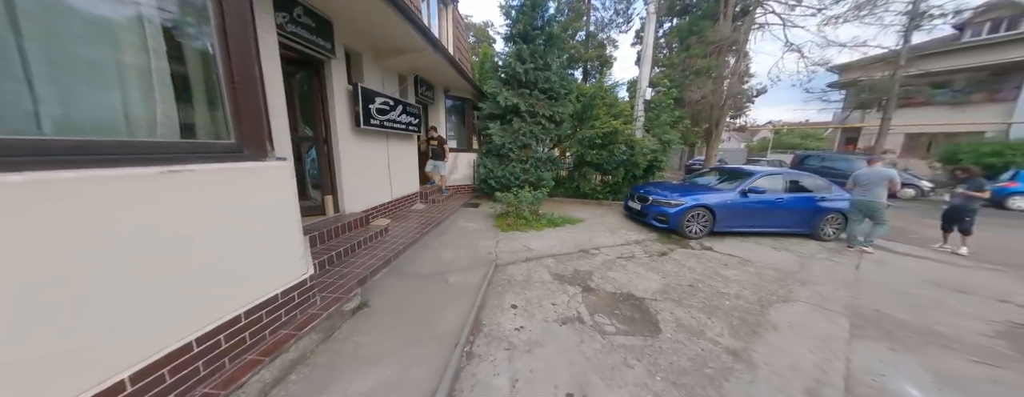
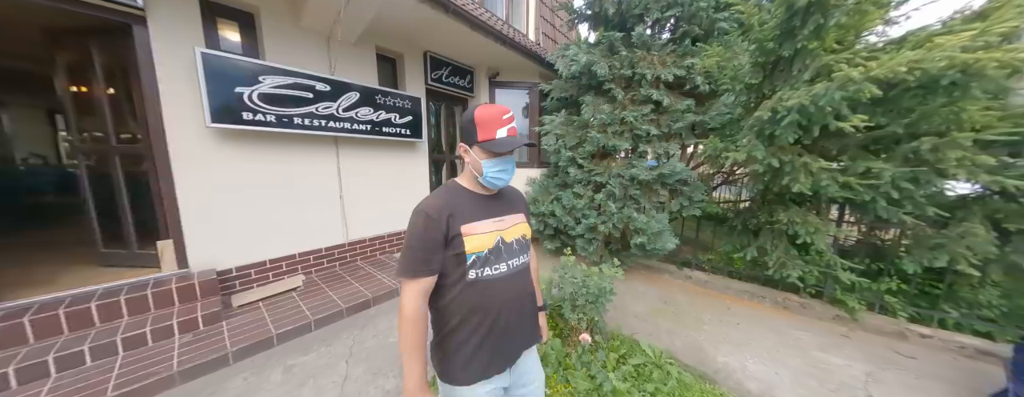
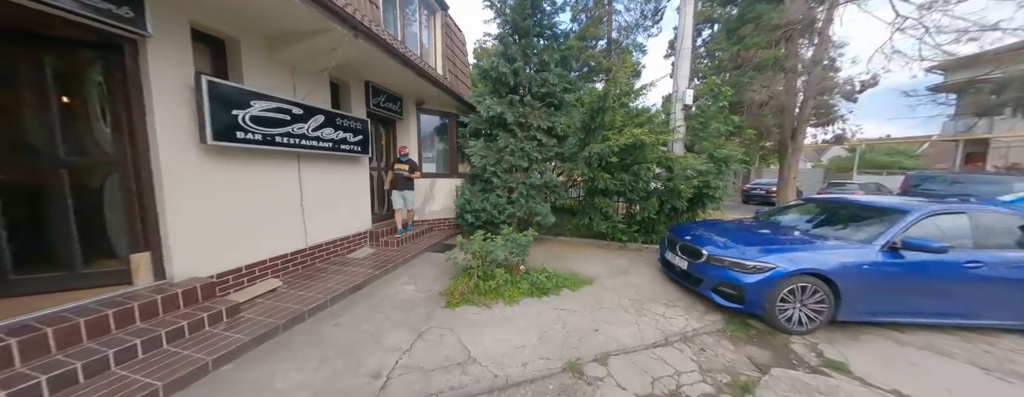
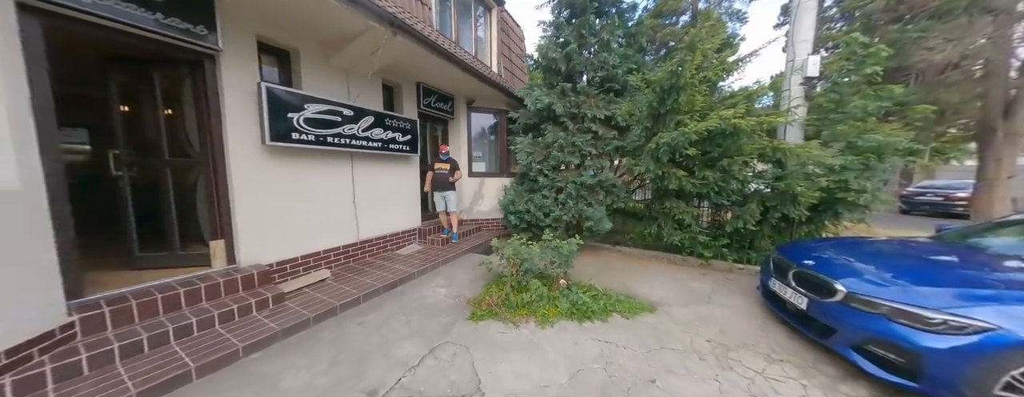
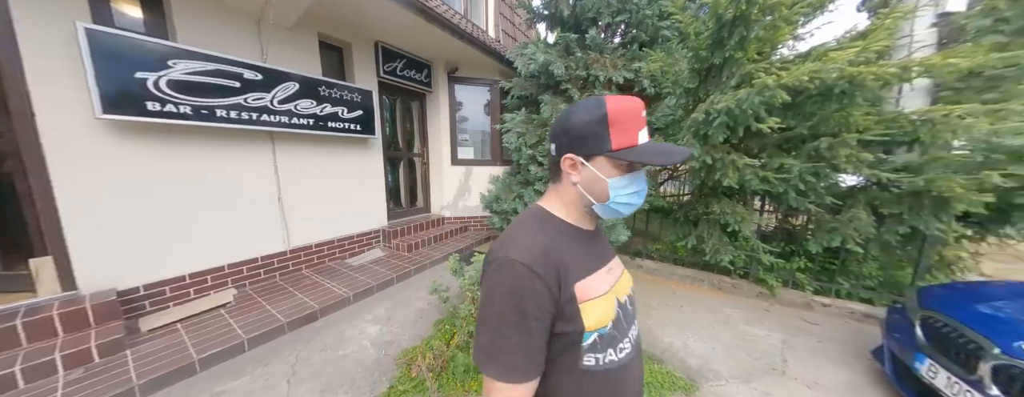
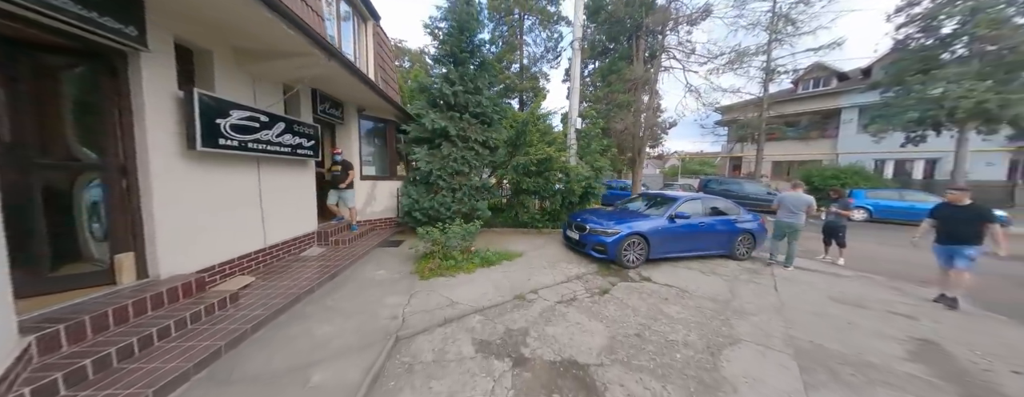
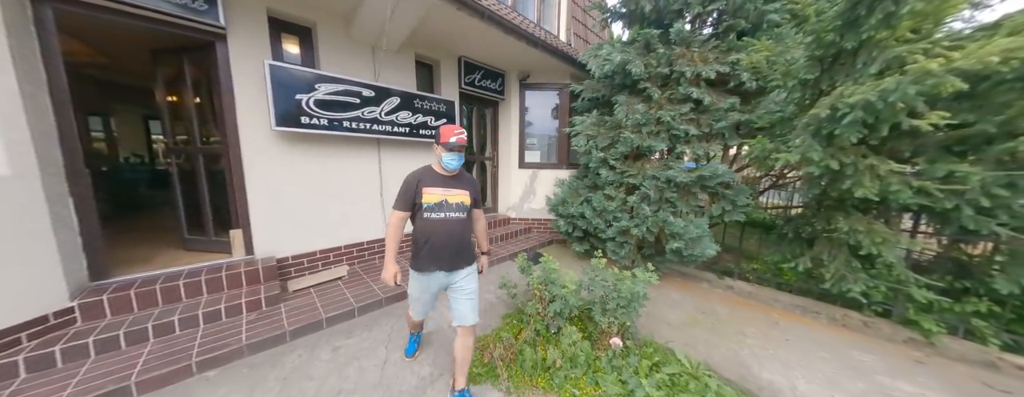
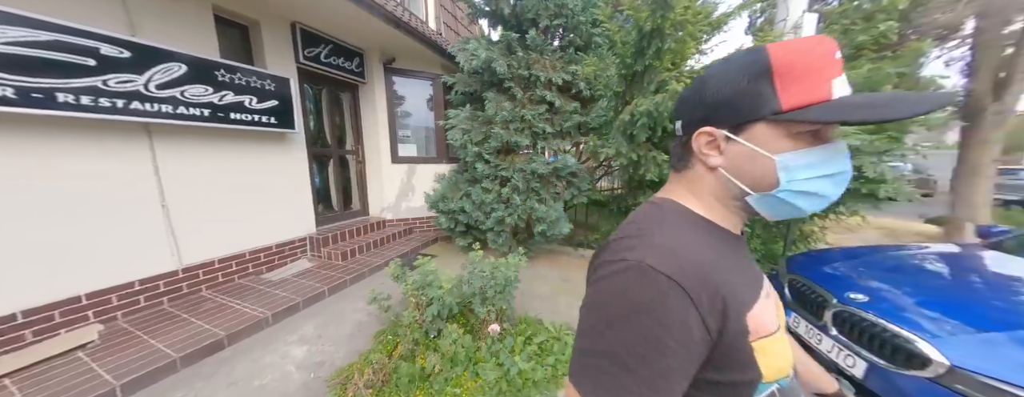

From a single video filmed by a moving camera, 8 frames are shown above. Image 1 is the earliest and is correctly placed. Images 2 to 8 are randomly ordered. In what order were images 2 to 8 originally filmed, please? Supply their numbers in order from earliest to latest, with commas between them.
6, 3, 4, 7, 2, 5, 8
